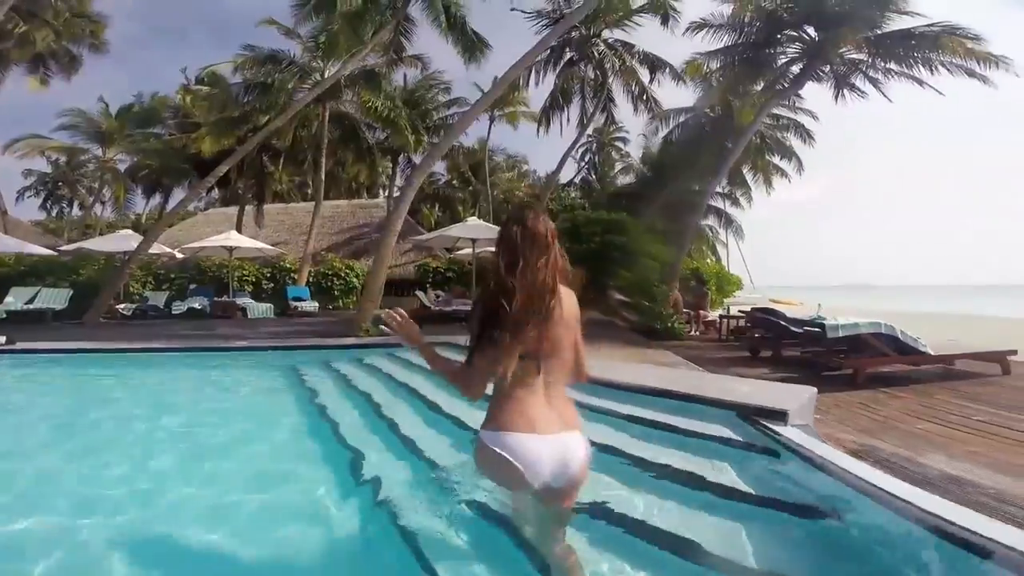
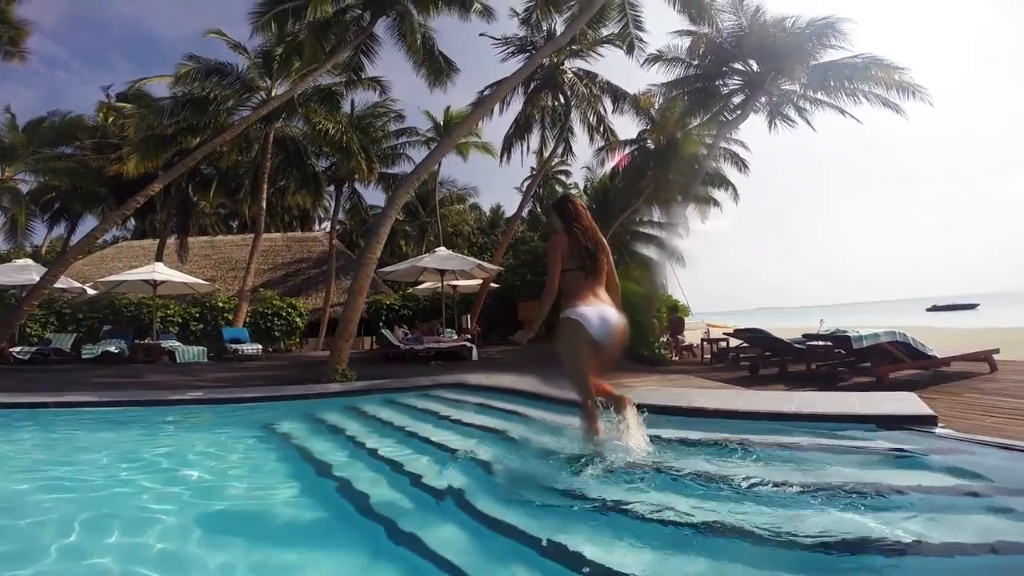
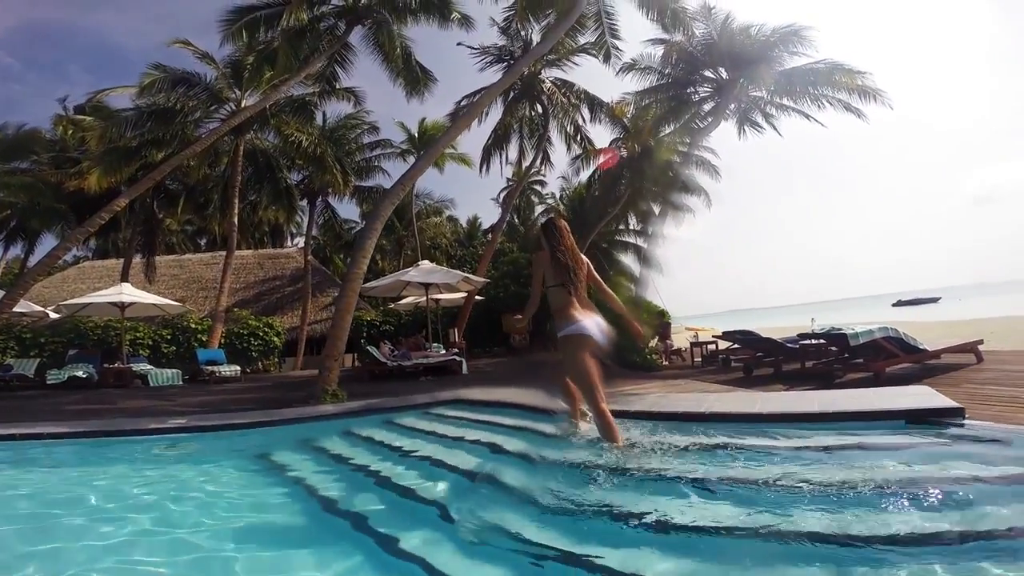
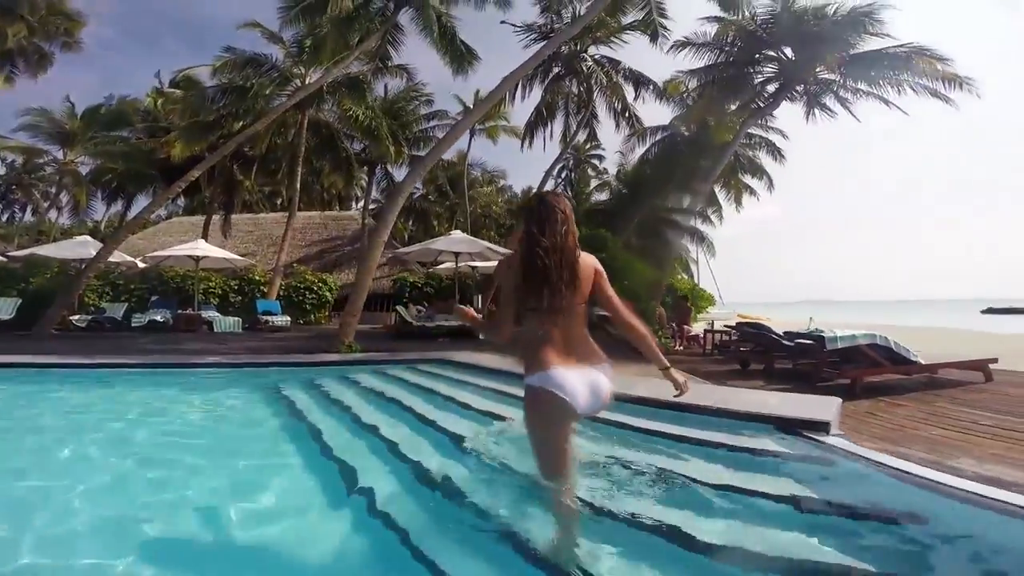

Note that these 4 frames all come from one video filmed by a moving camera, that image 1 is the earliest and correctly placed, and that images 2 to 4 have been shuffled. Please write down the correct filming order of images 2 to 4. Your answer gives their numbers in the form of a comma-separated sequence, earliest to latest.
4, 2, 3
